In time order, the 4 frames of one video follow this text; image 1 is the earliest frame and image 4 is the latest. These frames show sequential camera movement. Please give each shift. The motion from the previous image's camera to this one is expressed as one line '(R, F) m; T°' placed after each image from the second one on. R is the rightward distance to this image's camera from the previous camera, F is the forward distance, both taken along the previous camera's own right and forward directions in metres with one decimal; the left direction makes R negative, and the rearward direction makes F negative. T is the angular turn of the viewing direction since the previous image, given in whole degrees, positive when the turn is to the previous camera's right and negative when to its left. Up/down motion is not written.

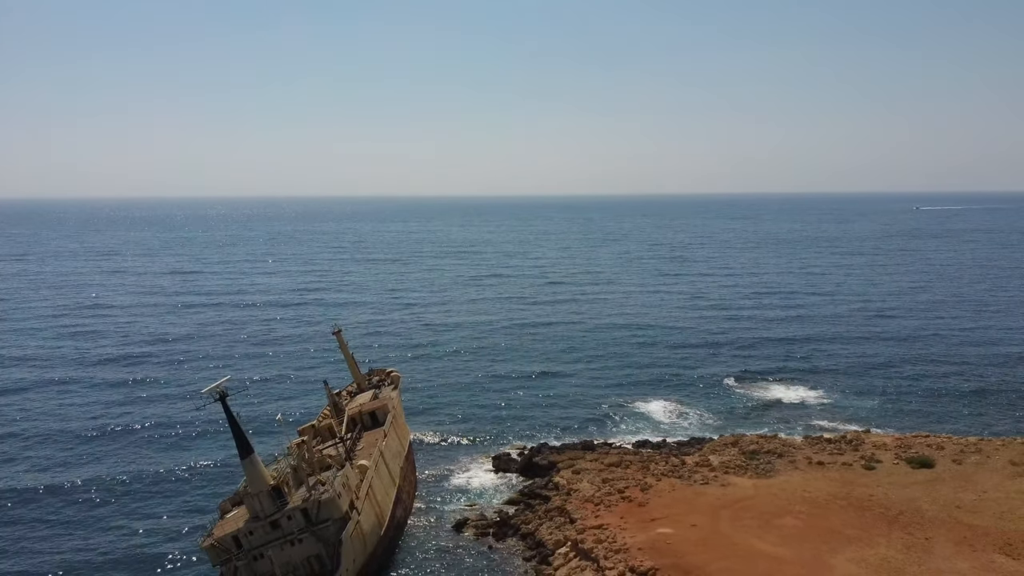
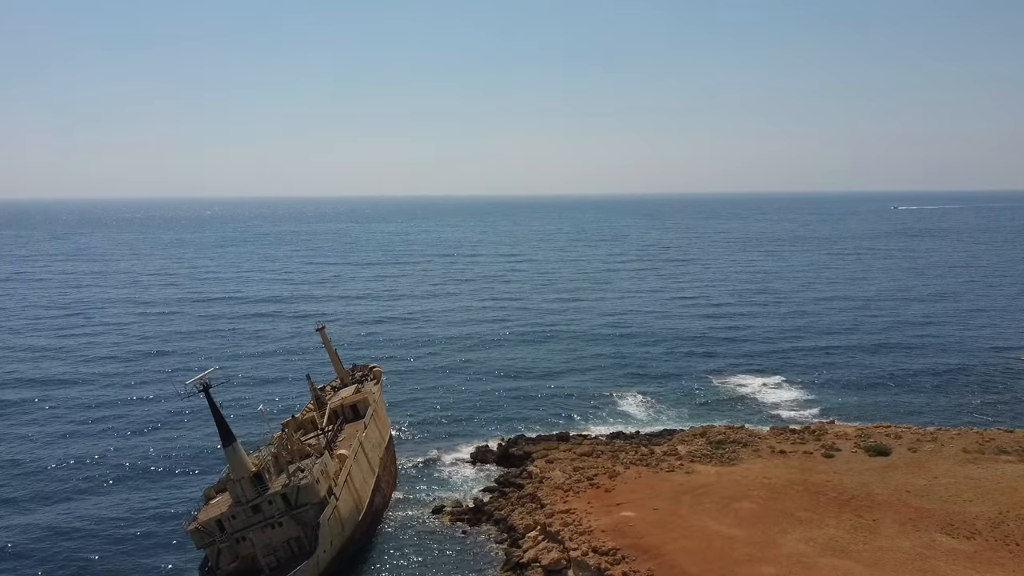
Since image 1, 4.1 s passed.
(+1.1, -1.4) m; 0°
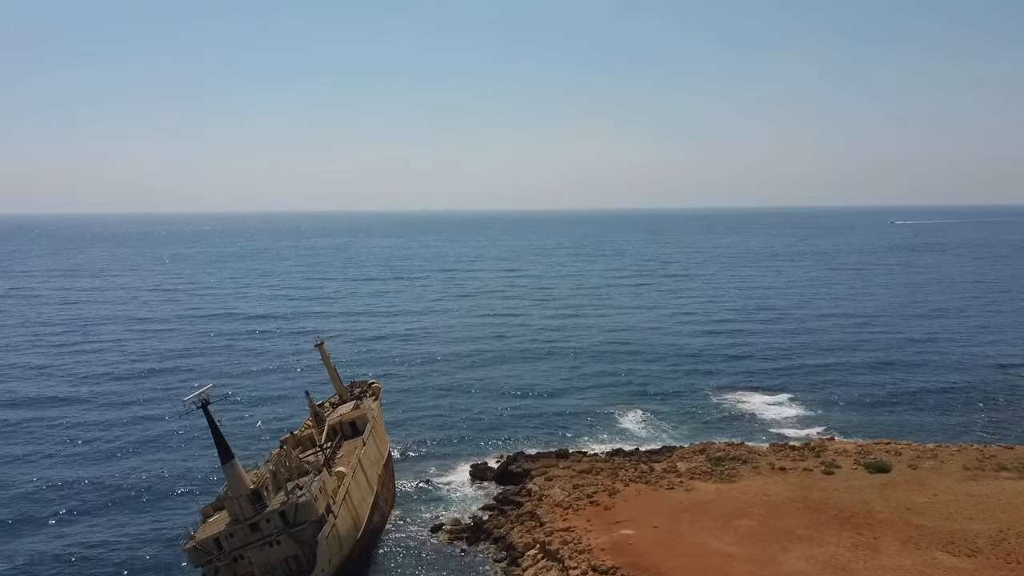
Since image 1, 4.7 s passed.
(0.0, -0.1) m; 0°
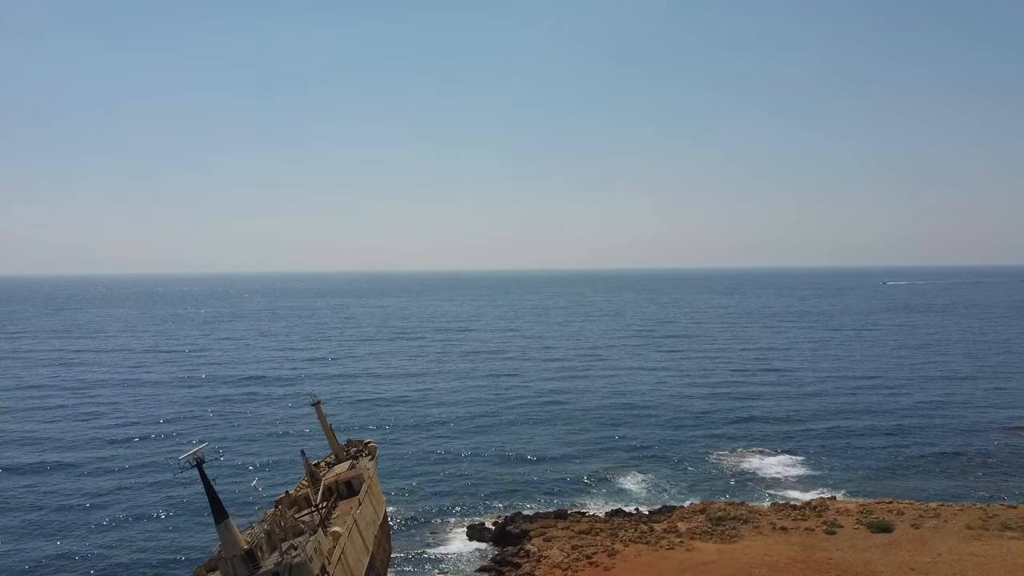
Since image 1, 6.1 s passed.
(0.0, -0.6) m; 0°
